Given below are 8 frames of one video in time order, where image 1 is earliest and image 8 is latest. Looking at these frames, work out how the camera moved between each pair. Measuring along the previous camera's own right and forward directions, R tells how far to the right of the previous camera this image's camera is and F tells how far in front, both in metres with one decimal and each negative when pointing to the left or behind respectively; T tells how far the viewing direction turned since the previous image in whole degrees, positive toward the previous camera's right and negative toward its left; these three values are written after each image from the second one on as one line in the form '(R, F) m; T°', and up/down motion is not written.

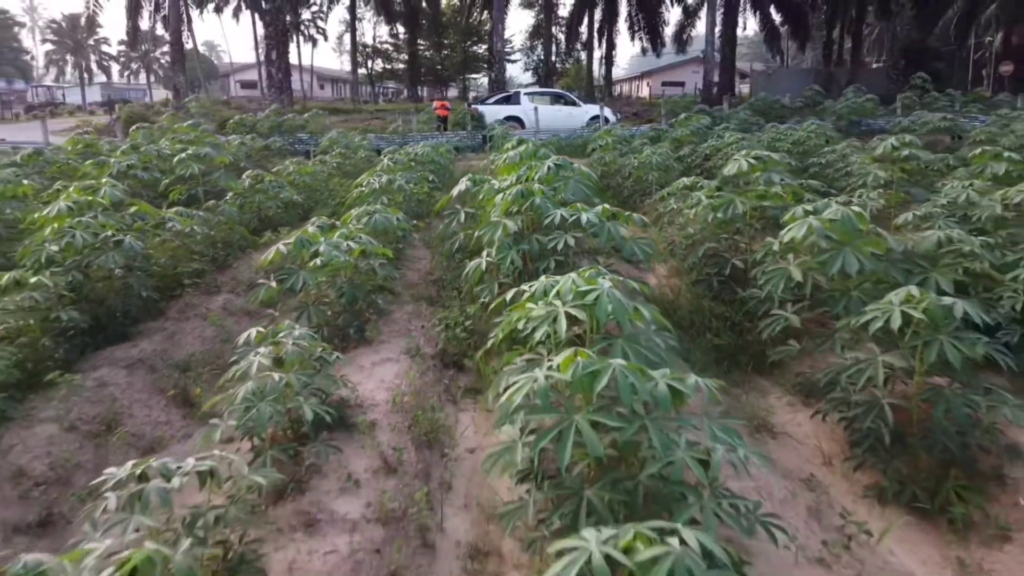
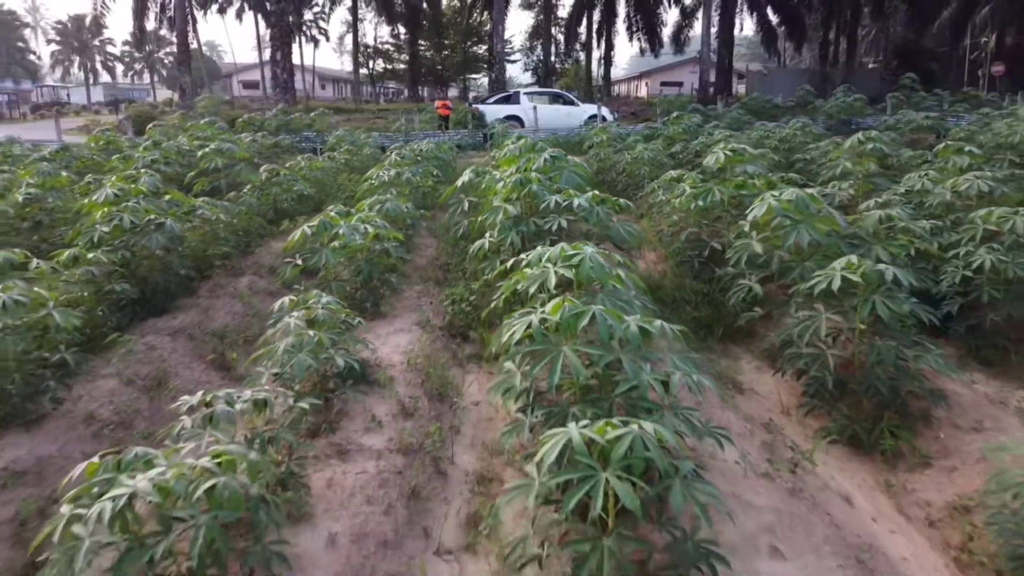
(0.0, -0.5) m; 0°
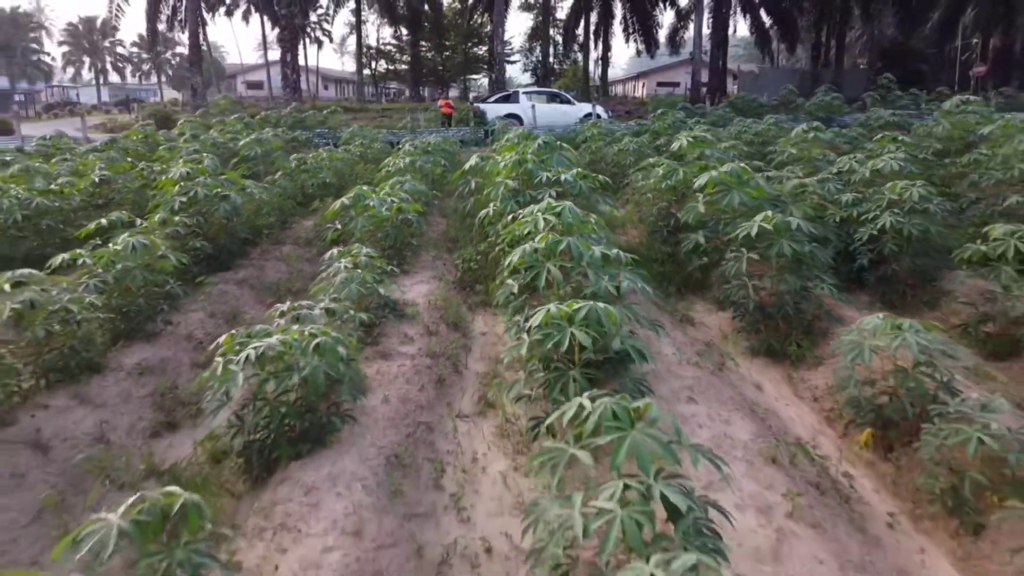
(0.0, -1.0) m; 0°
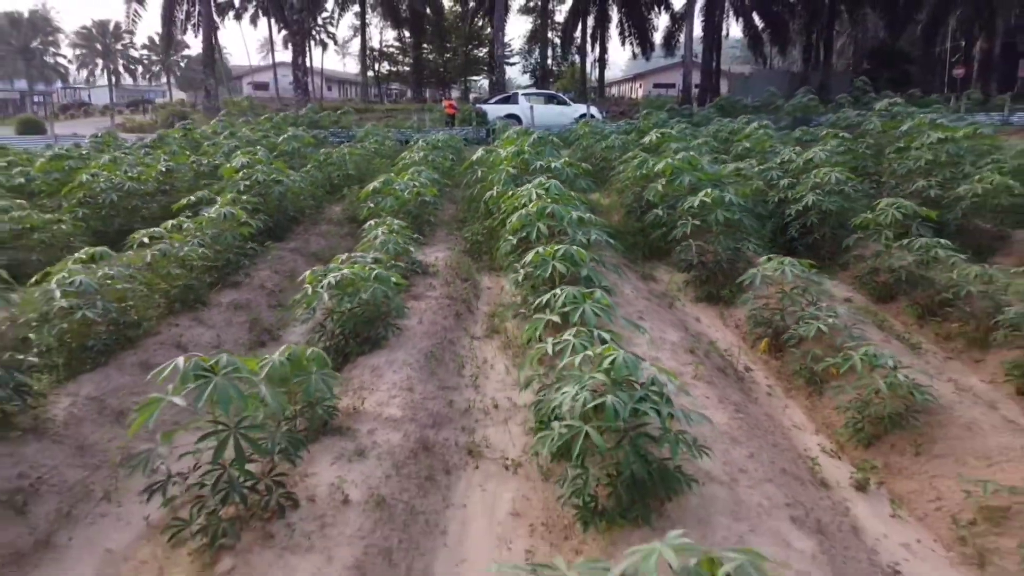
(0.0, -1.2) m; 0°
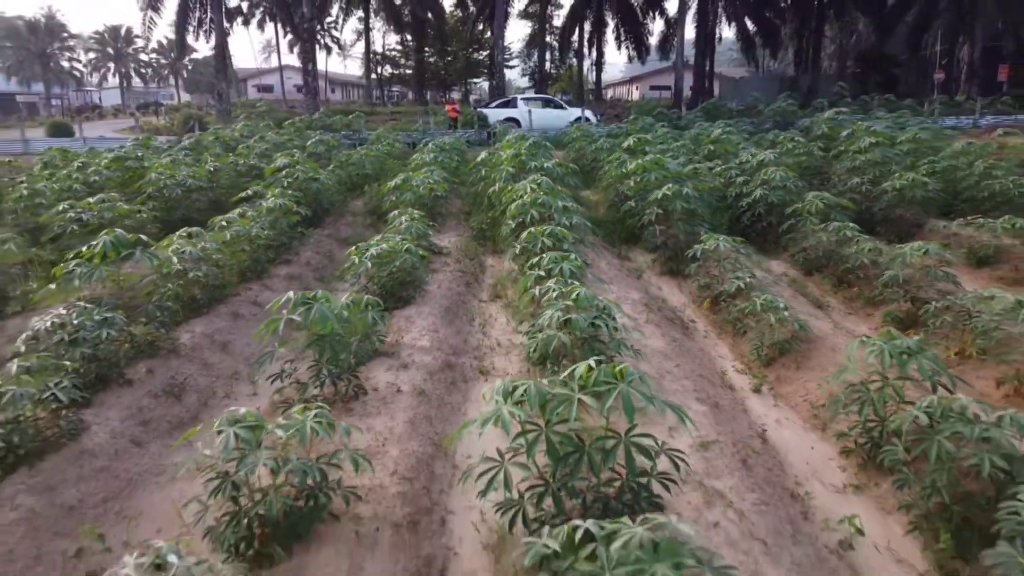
(0.0, -1.2) m; 0°
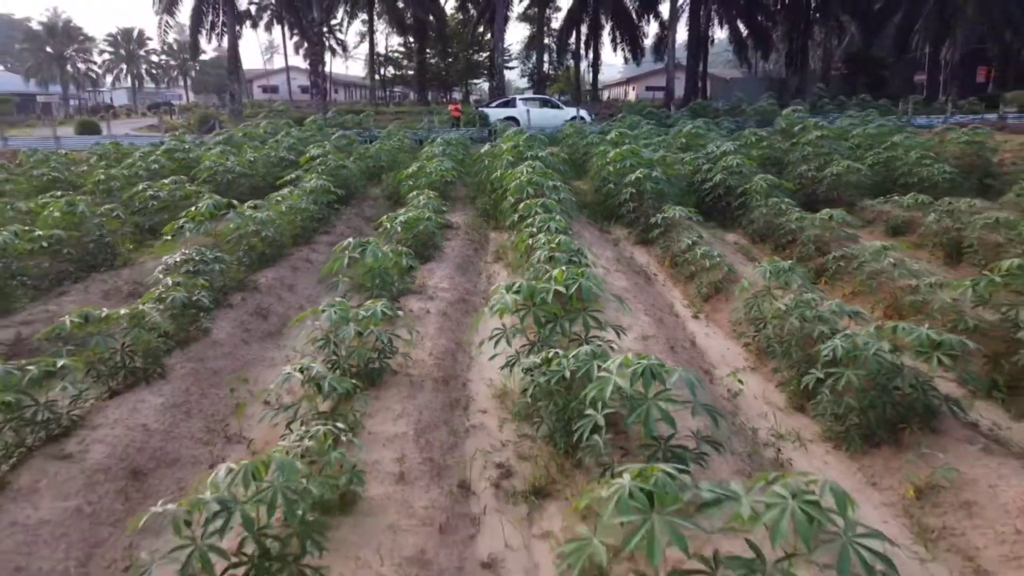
(0.0, -1.4) m; 0°
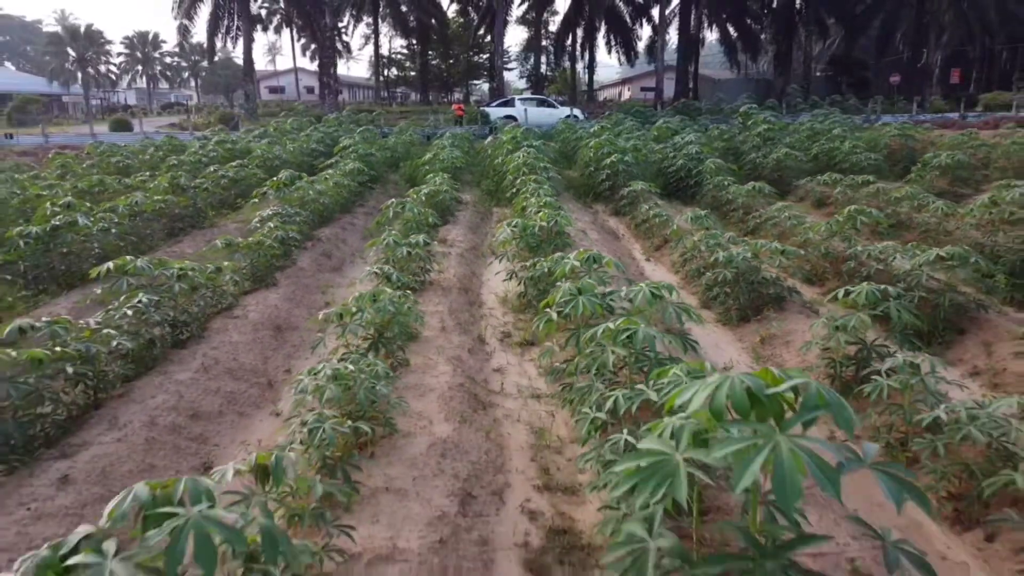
(0.0, -1.9) m; 0°
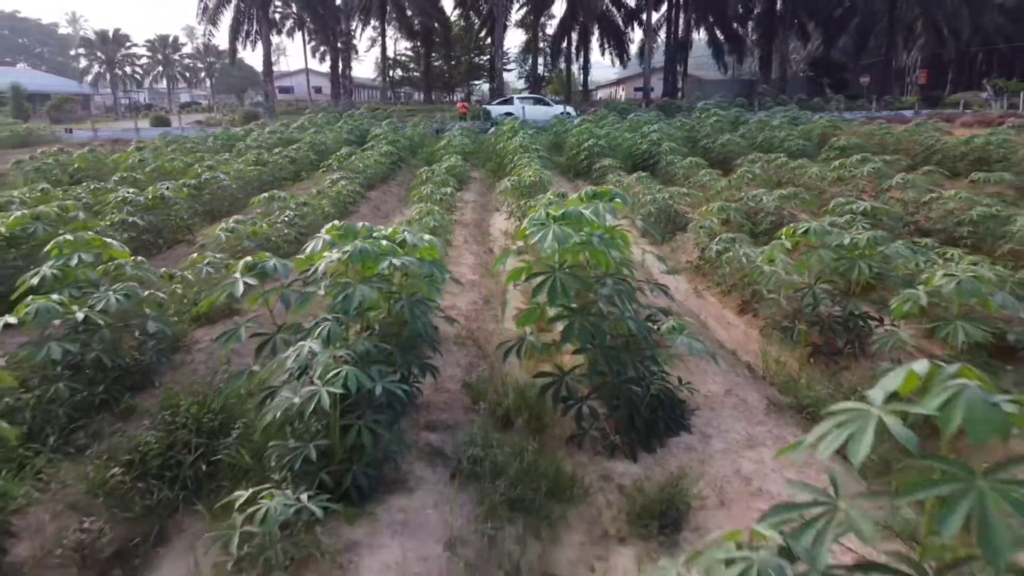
(0.0, -2.7) m; 0°
